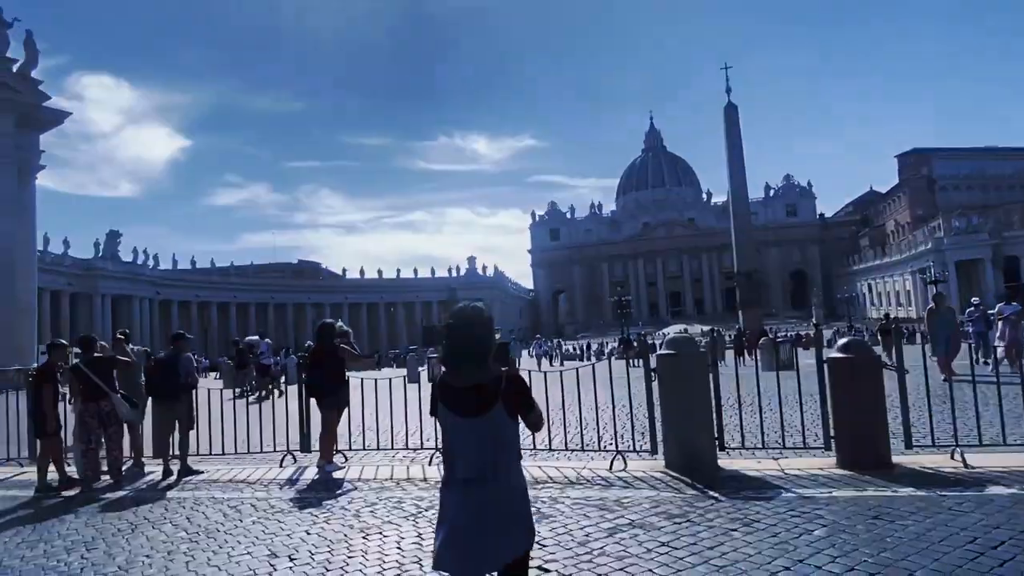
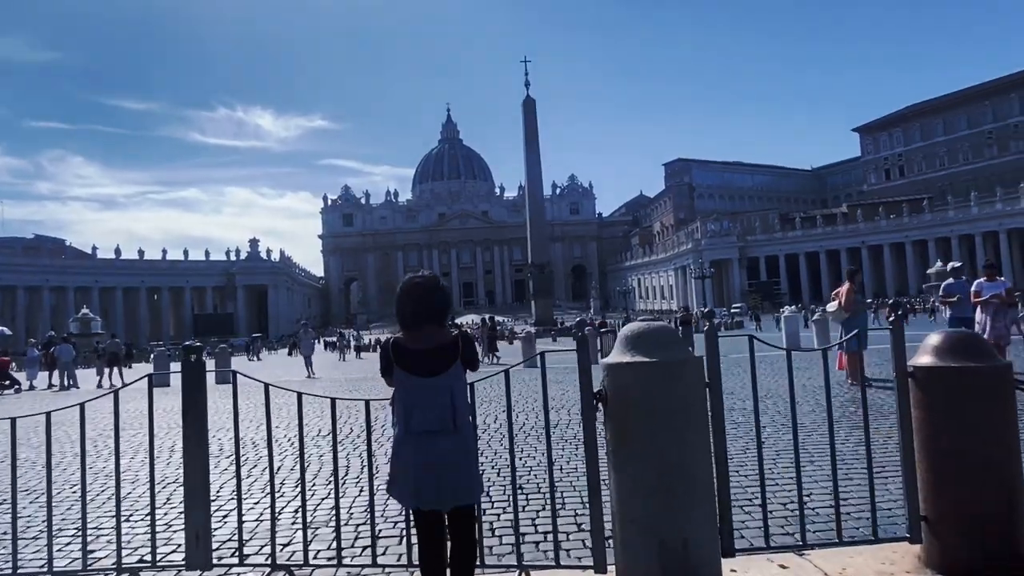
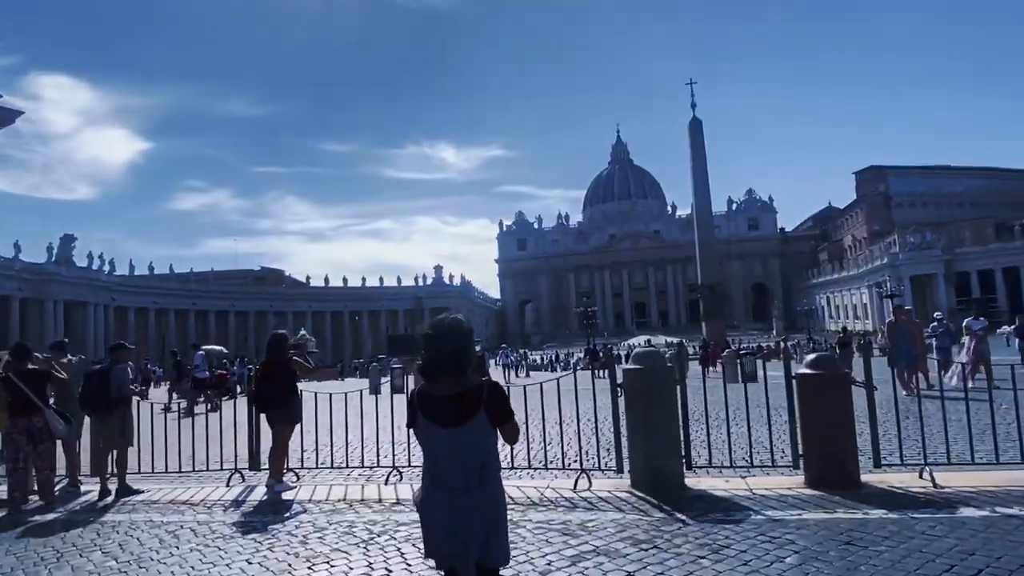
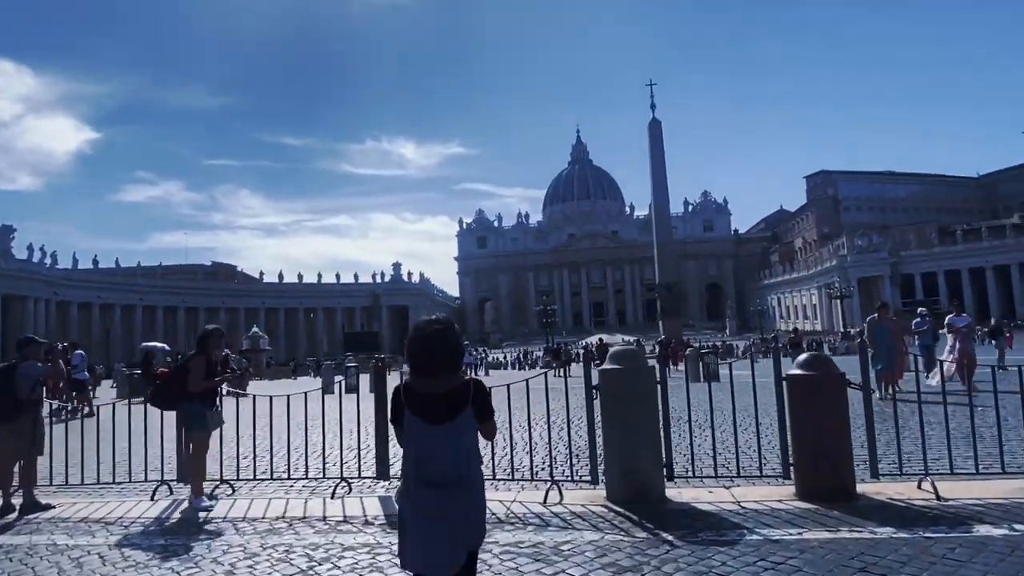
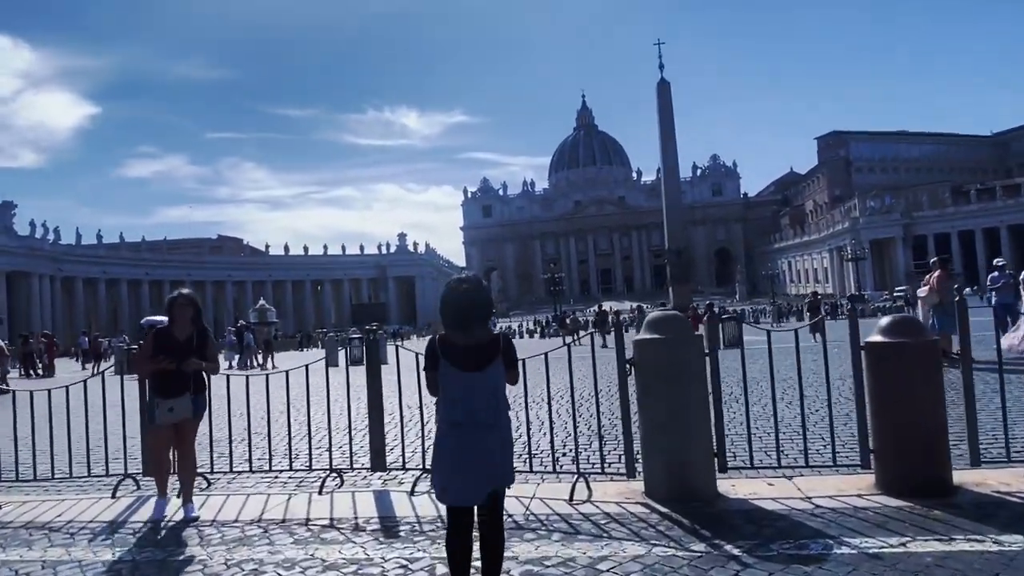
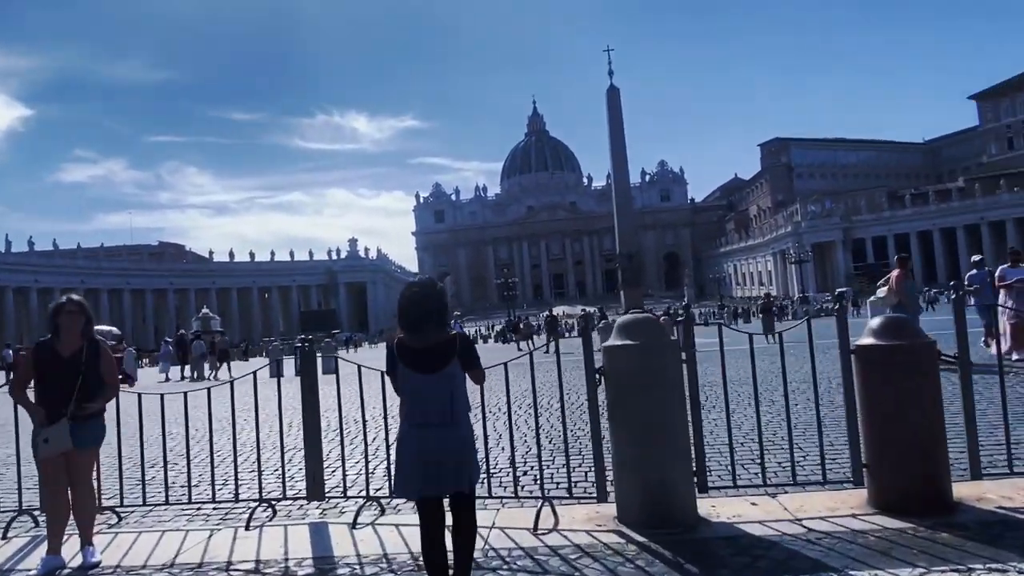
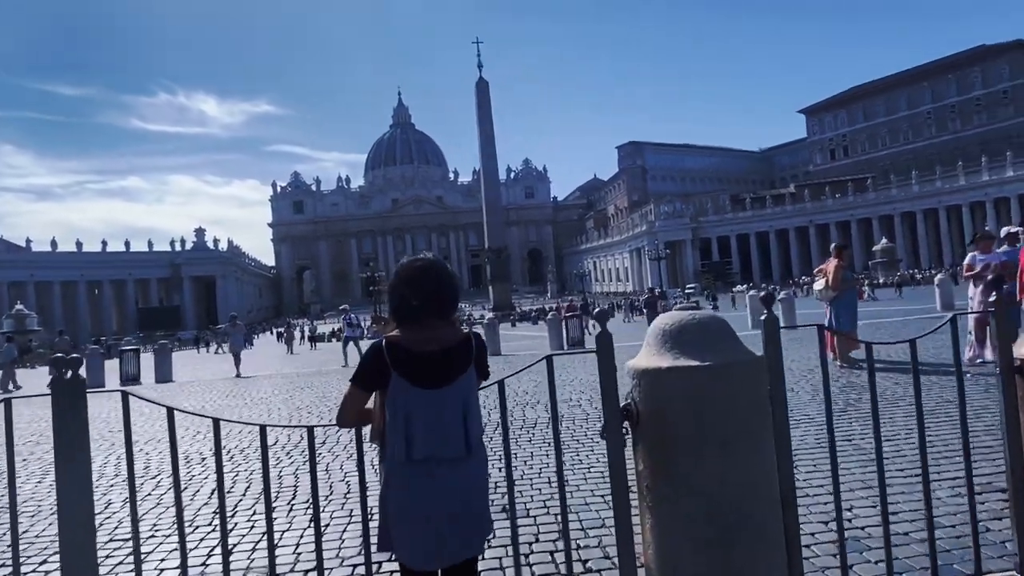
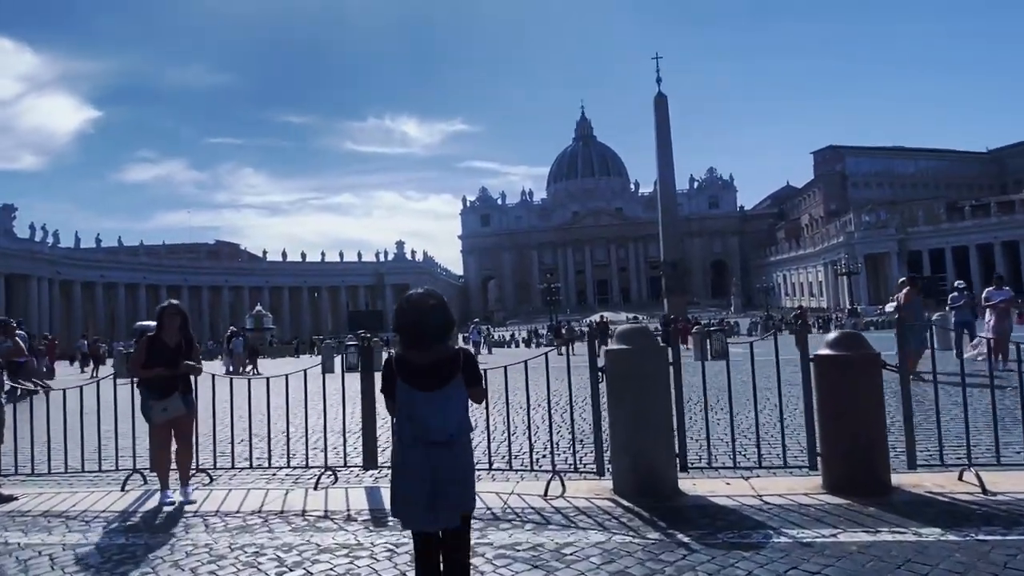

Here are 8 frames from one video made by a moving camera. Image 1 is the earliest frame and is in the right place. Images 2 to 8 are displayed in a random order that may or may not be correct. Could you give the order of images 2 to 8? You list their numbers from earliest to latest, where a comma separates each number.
3, 4, 8, 5, 6, 2, 7
